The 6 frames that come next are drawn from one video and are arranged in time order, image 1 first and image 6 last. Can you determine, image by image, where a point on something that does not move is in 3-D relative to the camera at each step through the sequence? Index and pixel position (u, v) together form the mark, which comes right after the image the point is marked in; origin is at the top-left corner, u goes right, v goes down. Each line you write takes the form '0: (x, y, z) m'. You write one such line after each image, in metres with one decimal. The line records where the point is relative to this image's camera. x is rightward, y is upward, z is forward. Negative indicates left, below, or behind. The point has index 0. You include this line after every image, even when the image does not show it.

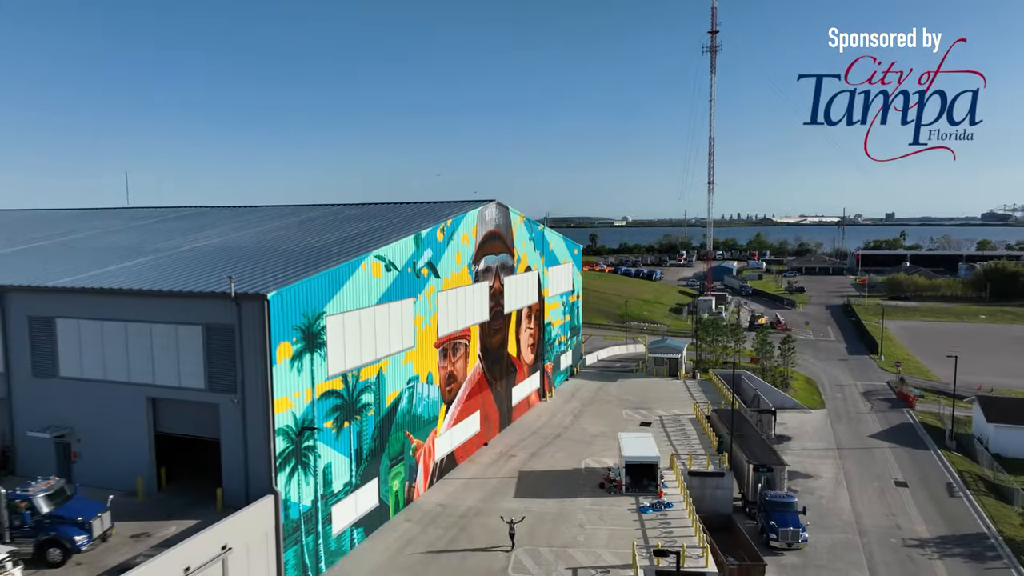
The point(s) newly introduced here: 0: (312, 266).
0: (-3.5, +0.4, +12.4) m
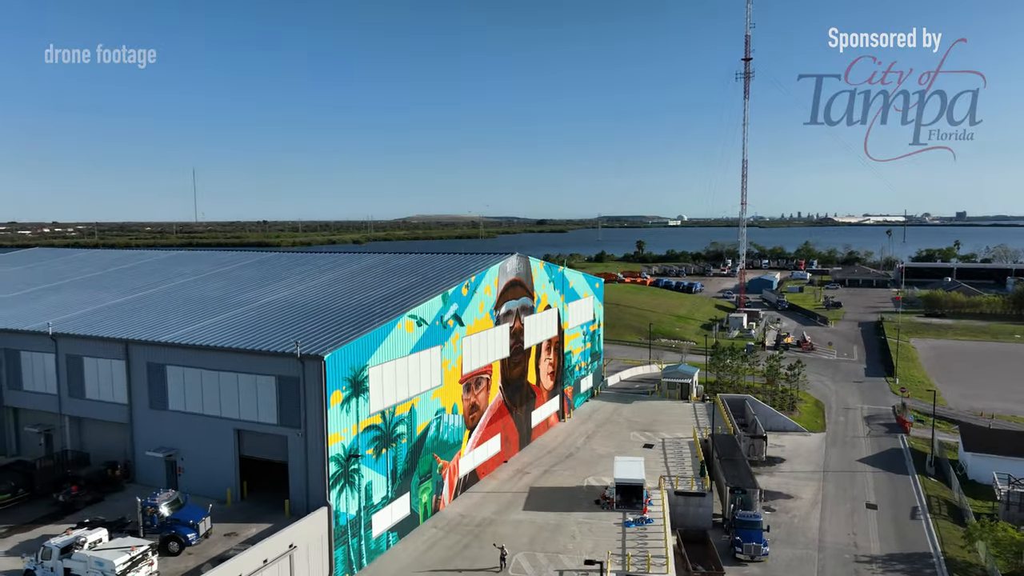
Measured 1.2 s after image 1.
0: (-3.5, -0.9, +15.9) m
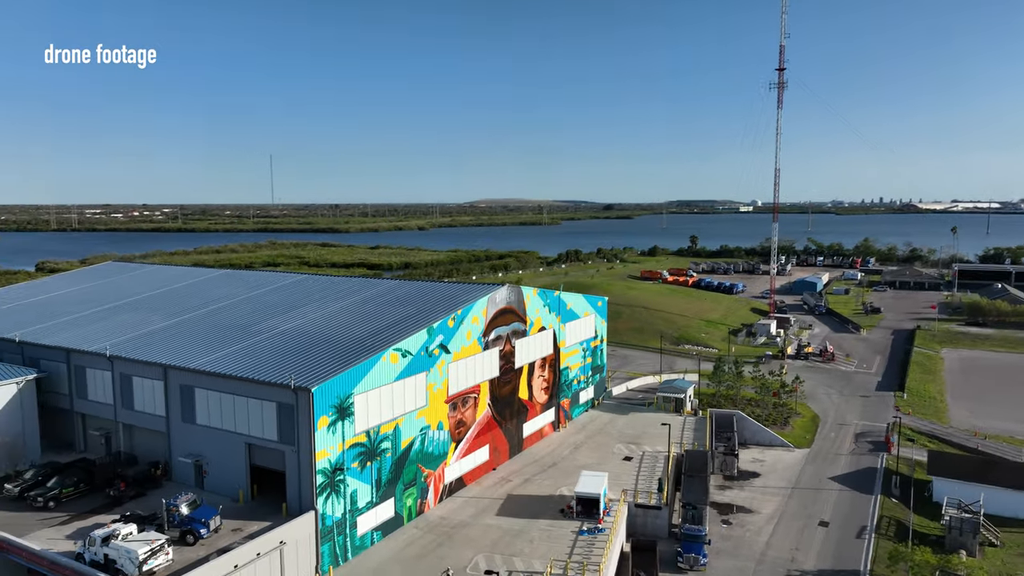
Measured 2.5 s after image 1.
0: (-4.5, -2.0, +19.1) m
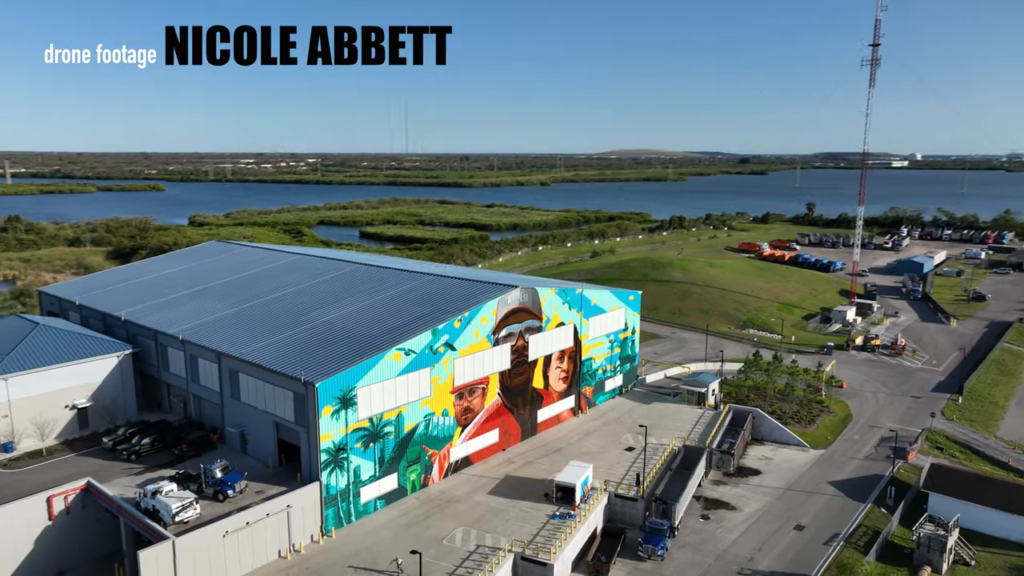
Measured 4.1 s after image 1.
0: (-5.1, -2.3, +22.7) m
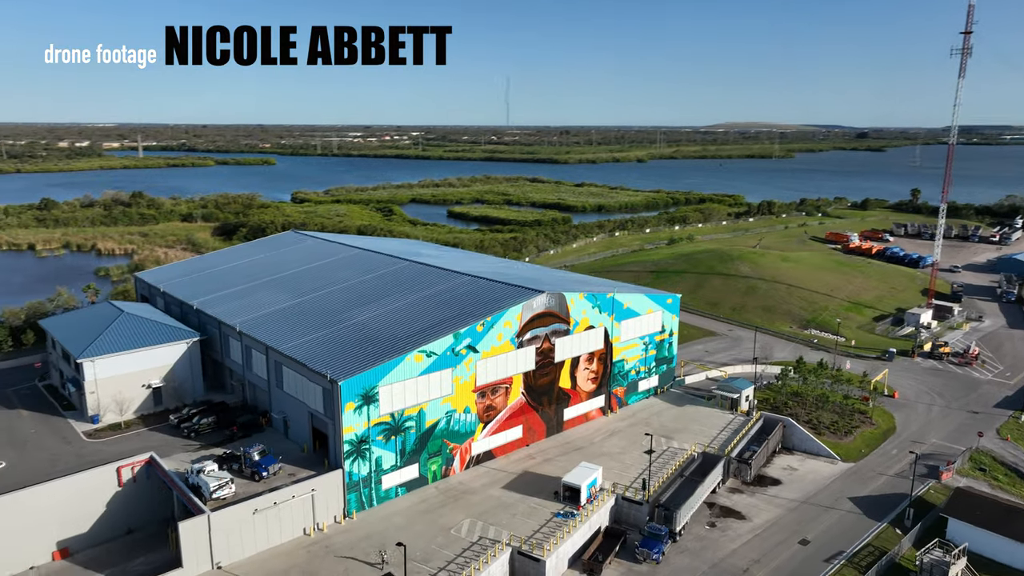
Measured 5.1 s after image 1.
0: (-4.8, -2.5, +24.9) m
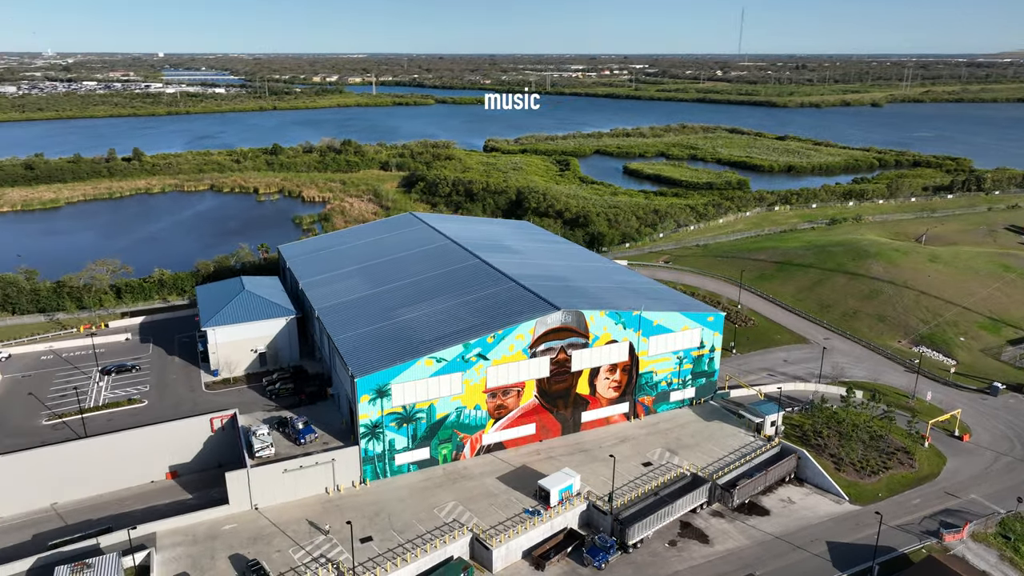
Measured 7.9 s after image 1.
0: (-5.1, -3.1, +30.3) m
